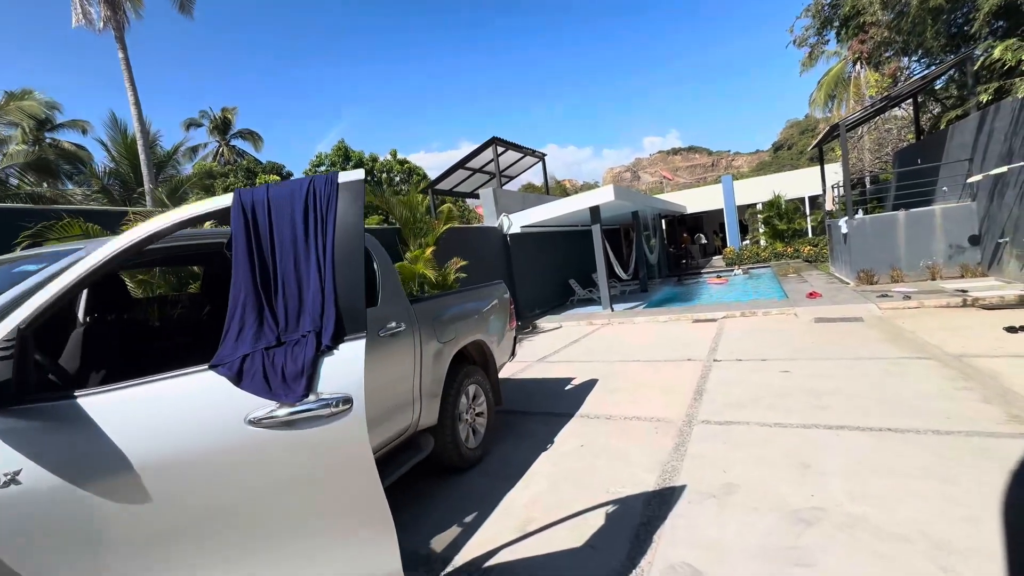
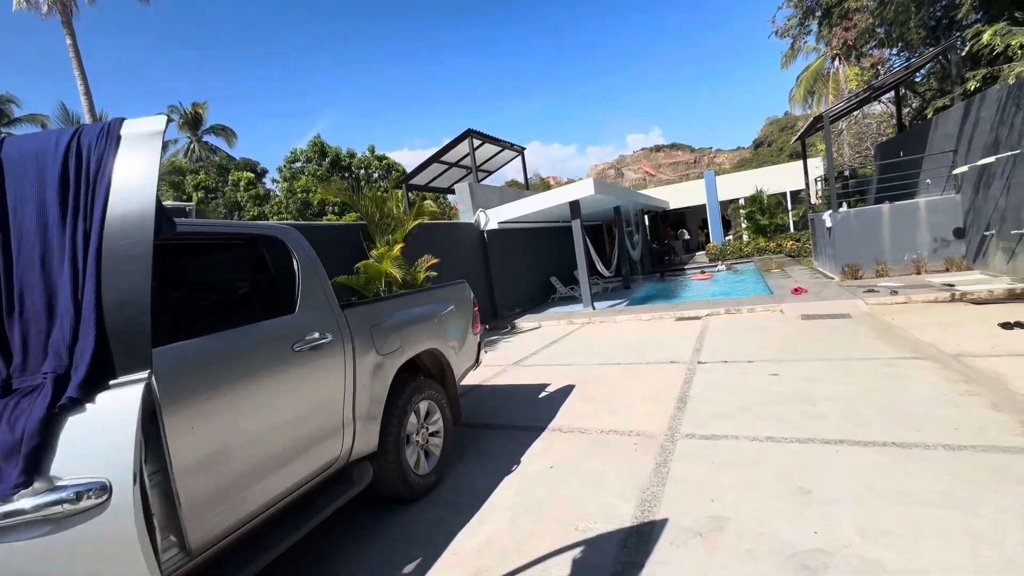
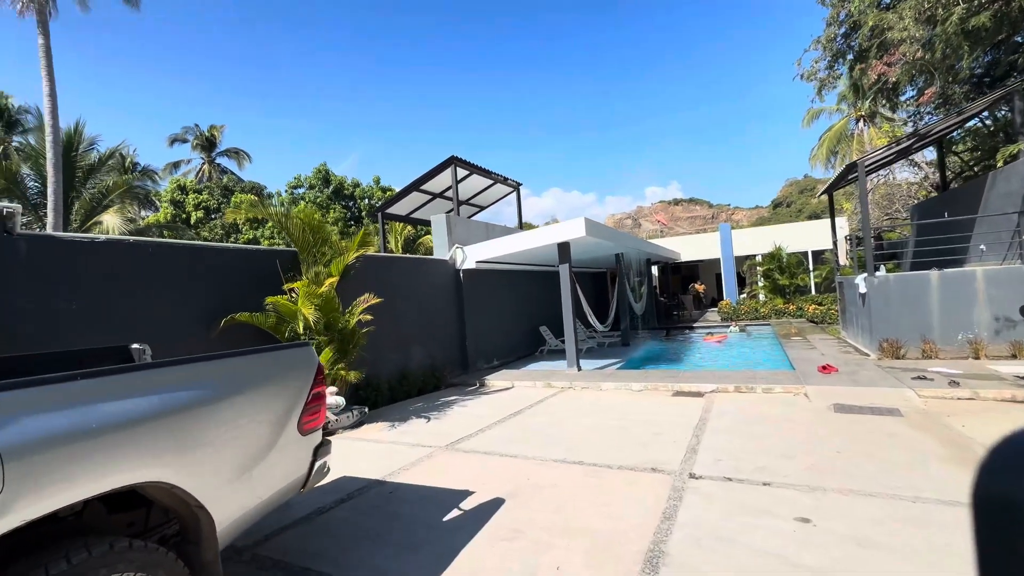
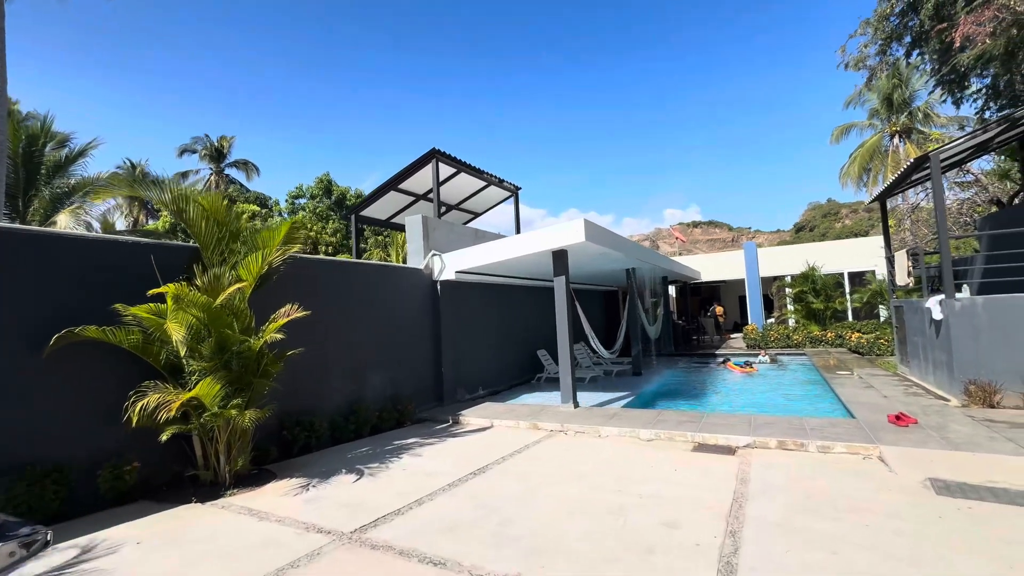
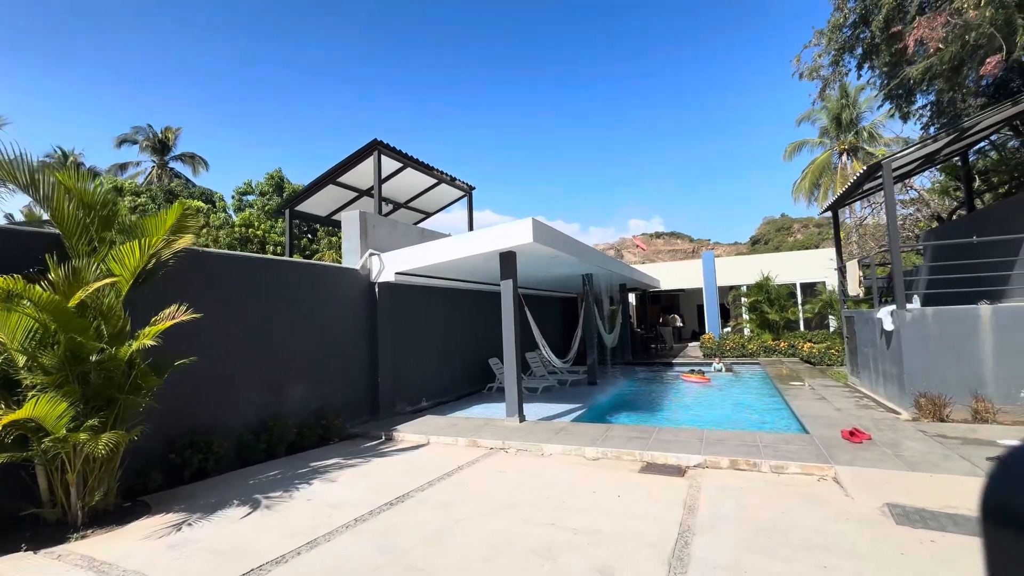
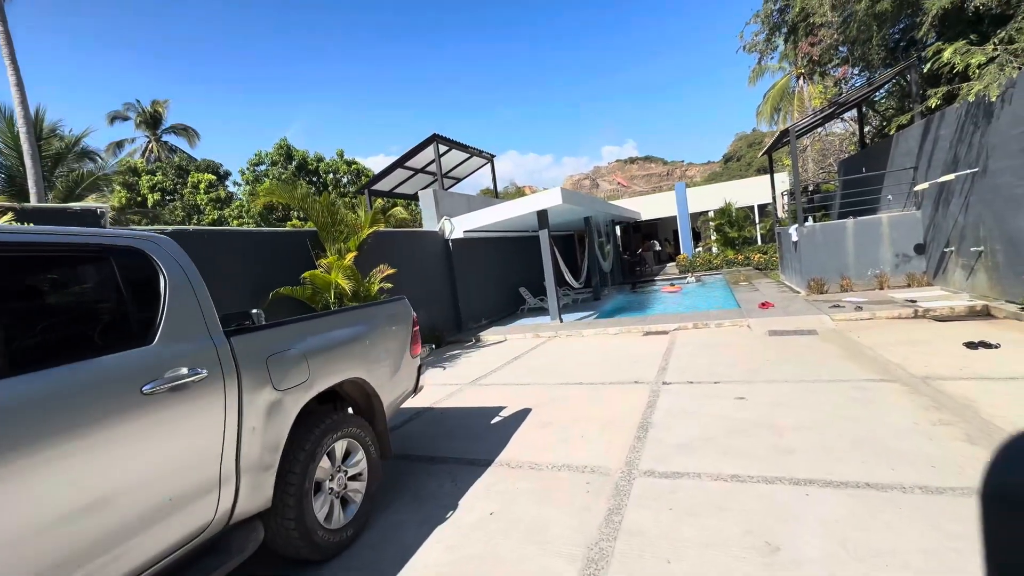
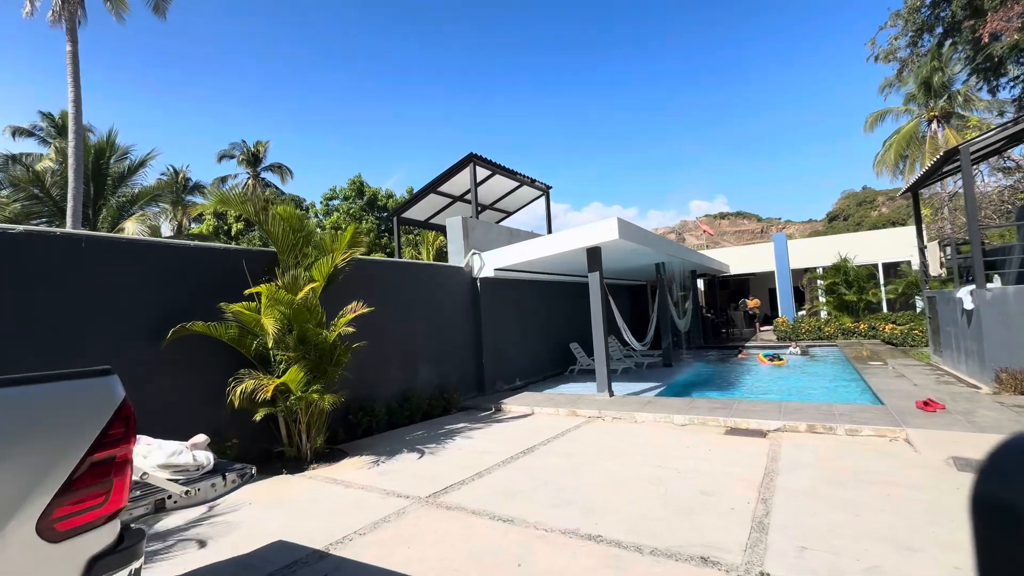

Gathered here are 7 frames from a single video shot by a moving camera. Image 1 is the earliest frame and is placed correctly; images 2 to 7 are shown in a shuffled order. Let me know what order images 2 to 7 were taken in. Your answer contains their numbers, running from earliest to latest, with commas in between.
2, 6, 3, 7, 4, 5
